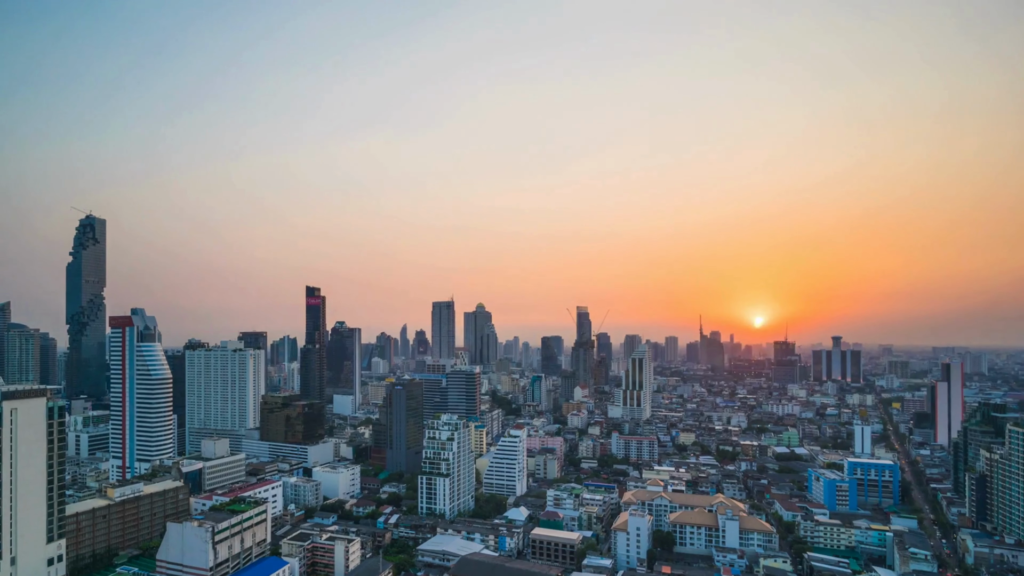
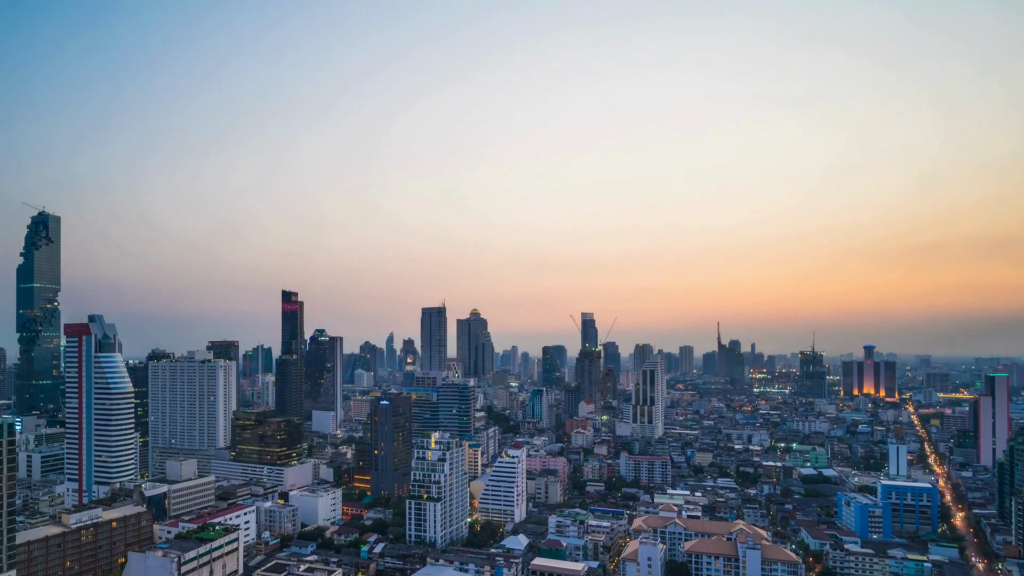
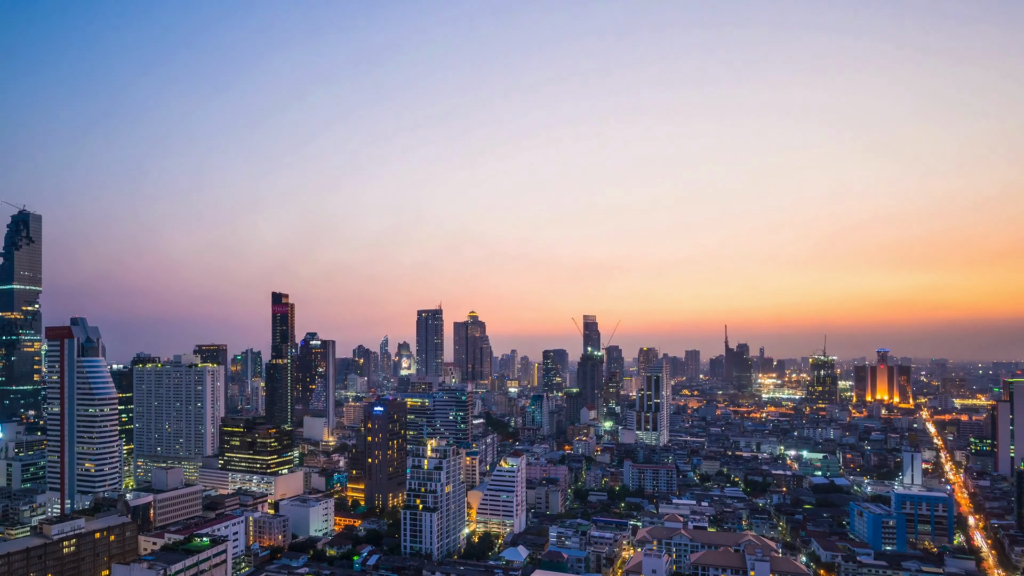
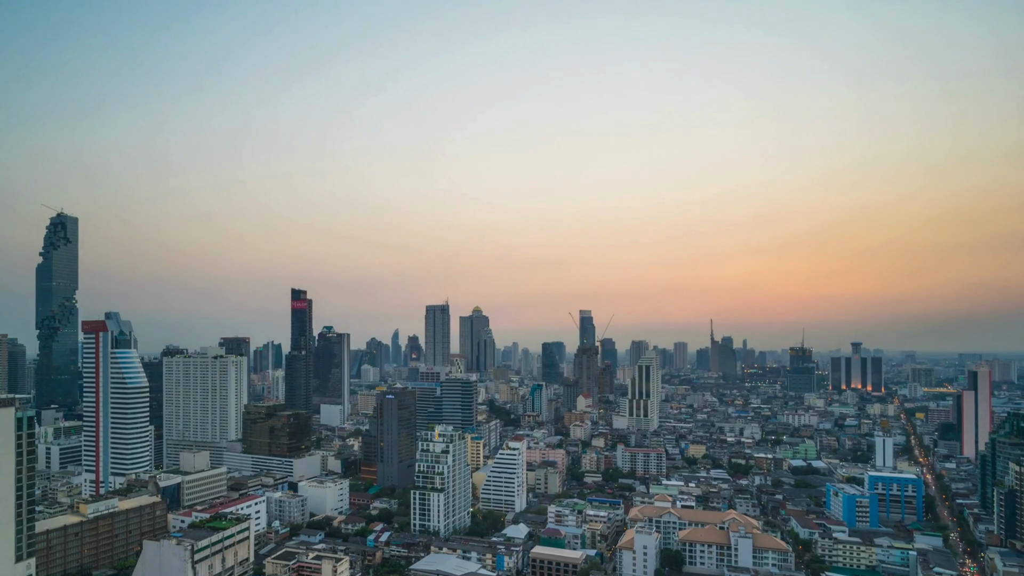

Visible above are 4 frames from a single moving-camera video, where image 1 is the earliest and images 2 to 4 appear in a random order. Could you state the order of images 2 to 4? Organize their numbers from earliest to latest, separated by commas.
4, 2, 3
